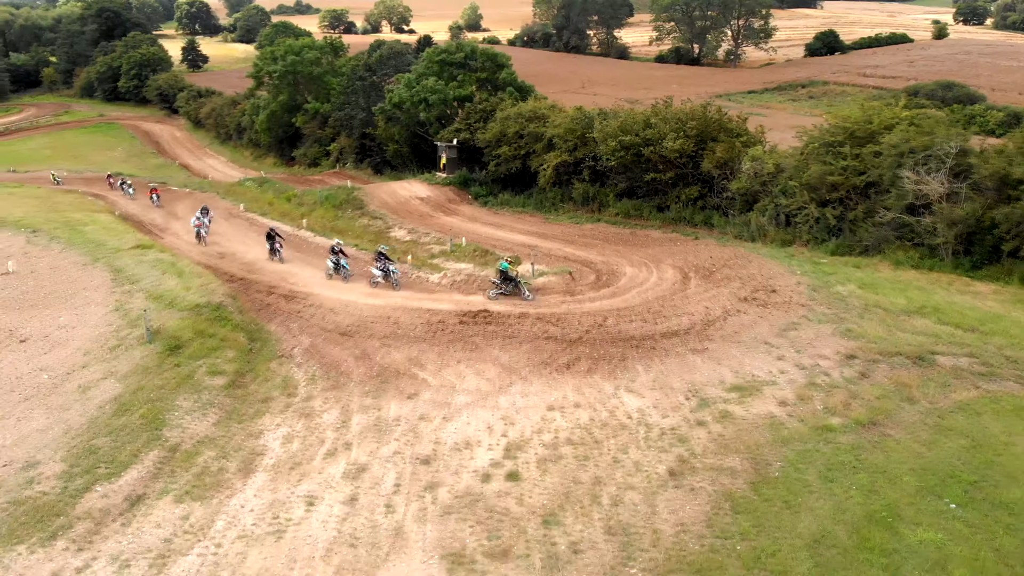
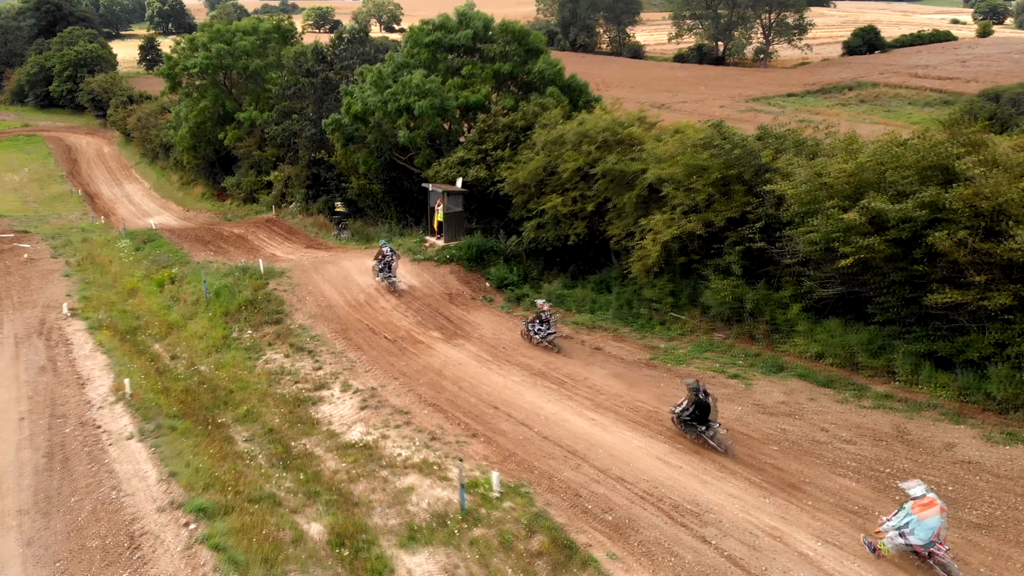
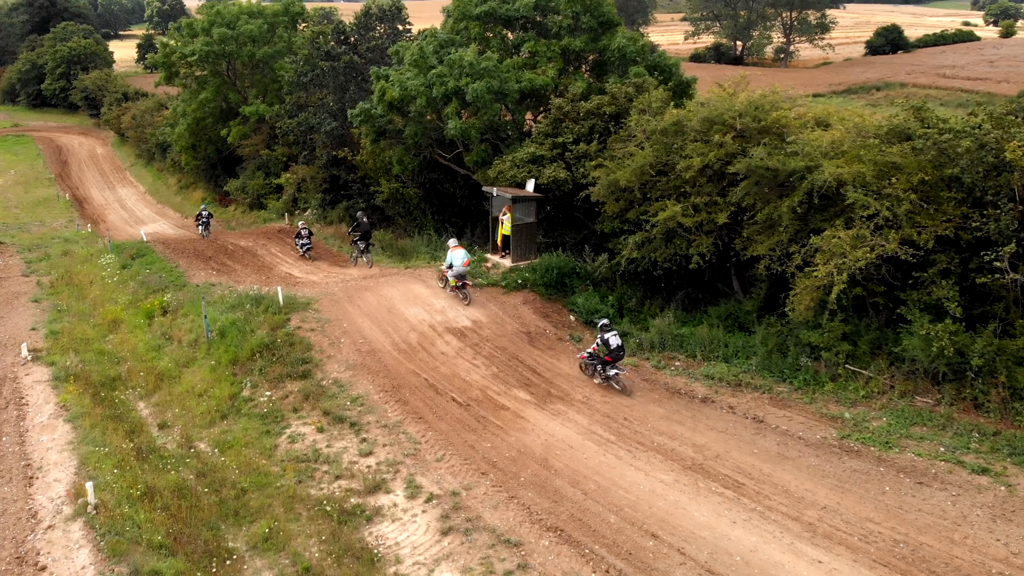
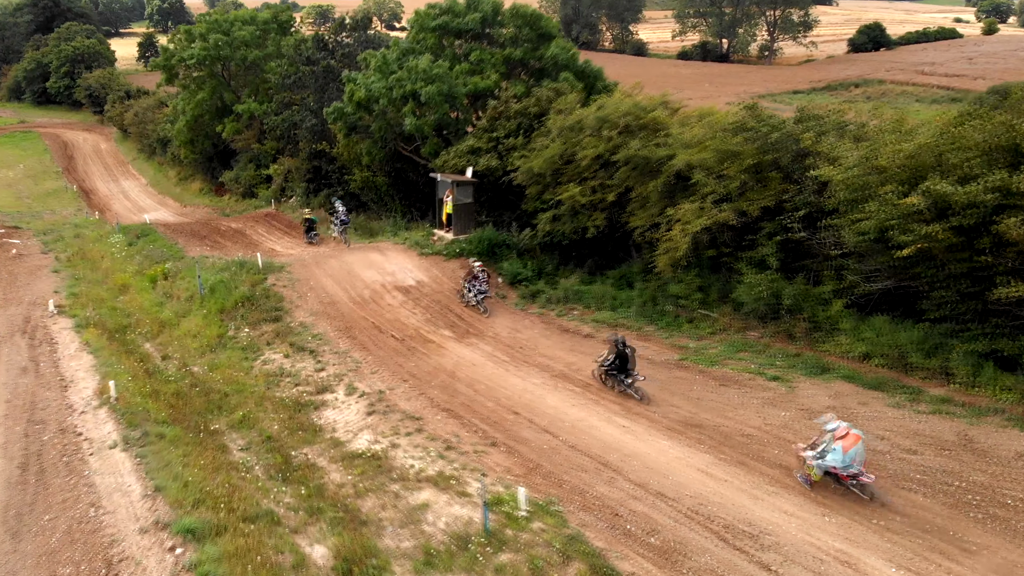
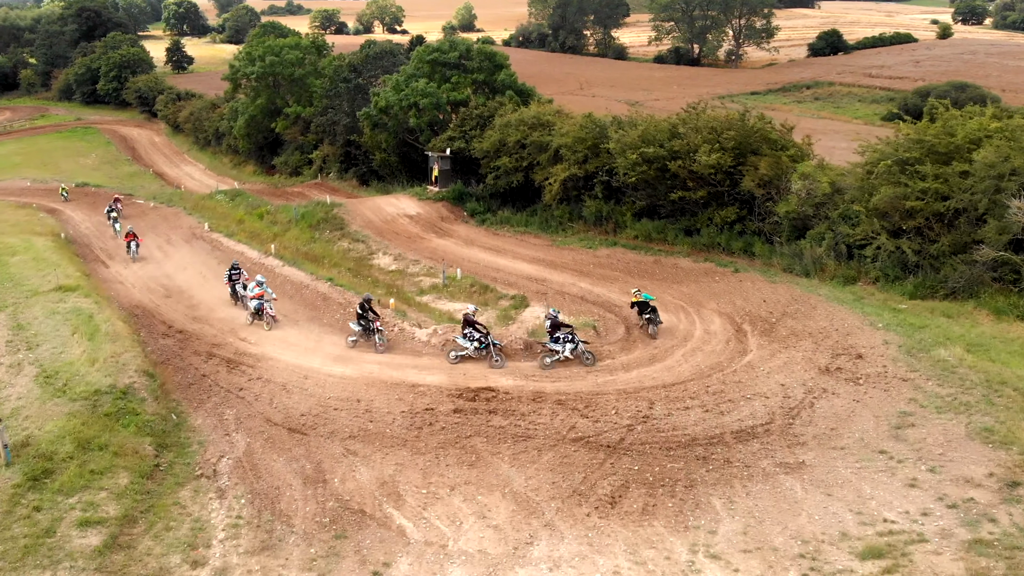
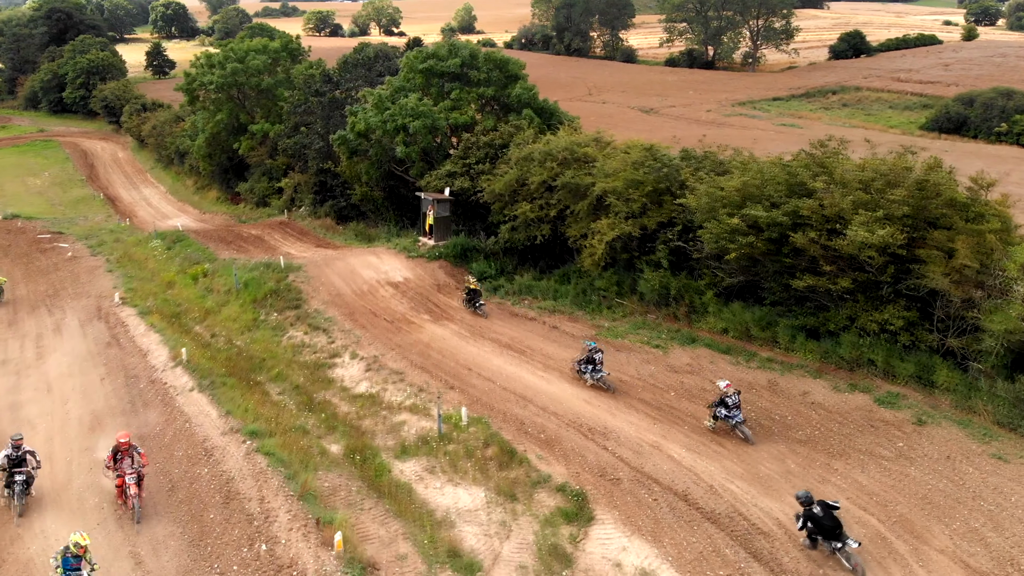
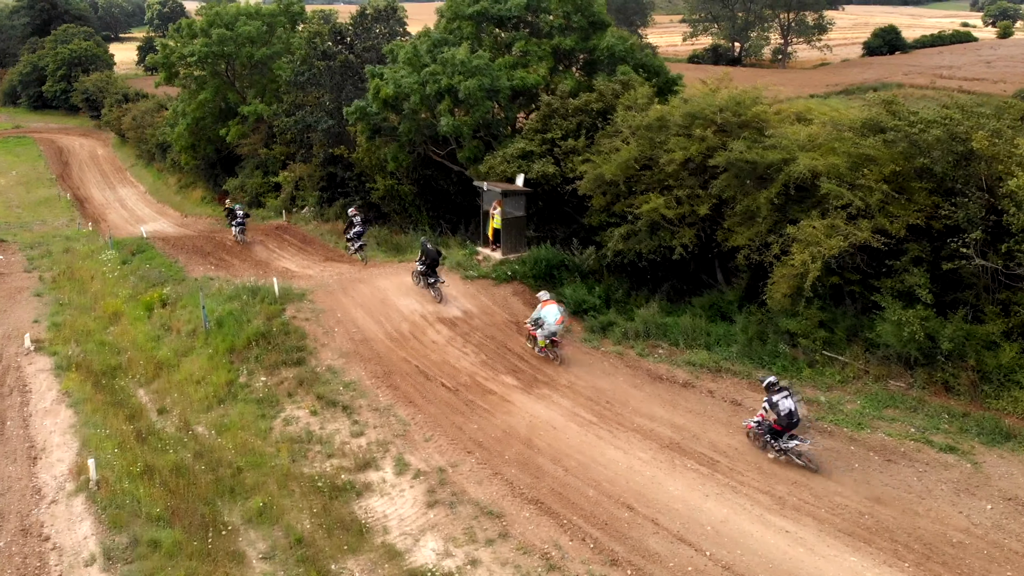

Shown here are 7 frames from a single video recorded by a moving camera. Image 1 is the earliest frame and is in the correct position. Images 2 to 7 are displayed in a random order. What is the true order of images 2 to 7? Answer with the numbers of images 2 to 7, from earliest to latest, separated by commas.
5, 6, 2, 4, 7, 3
